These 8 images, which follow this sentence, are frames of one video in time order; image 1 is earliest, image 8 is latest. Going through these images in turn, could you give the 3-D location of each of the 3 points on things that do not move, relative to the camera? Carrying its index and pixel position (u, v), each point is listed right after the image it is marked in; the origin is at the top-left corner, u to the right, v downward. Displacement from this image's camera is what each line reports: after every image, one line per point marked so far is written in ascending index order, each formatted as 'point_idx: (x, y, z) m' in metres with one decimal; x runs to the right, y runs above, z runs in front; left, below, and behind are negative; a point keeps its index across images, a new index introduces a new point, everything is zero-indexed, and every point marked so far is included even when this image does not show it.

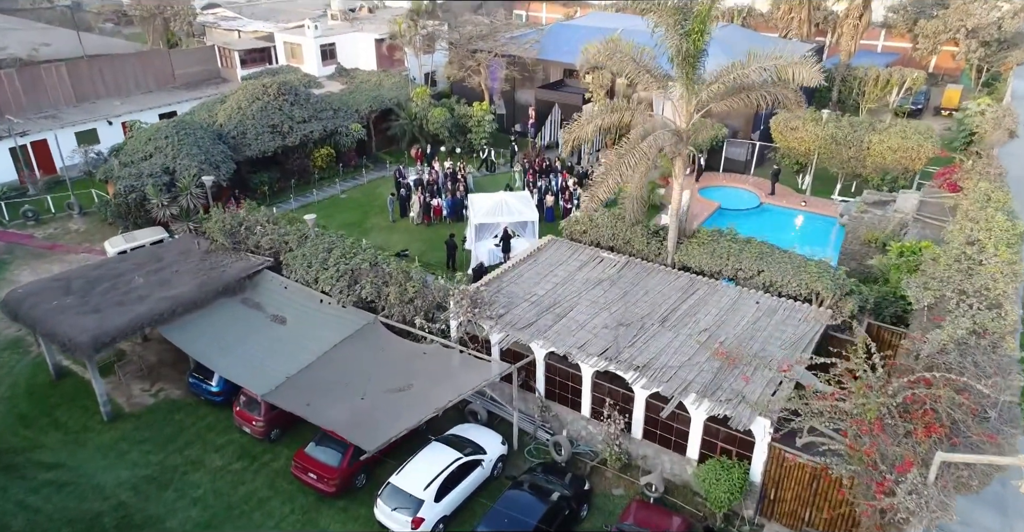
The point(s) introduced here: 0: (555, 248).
0: (+1.2, +0.5, +18.8) m
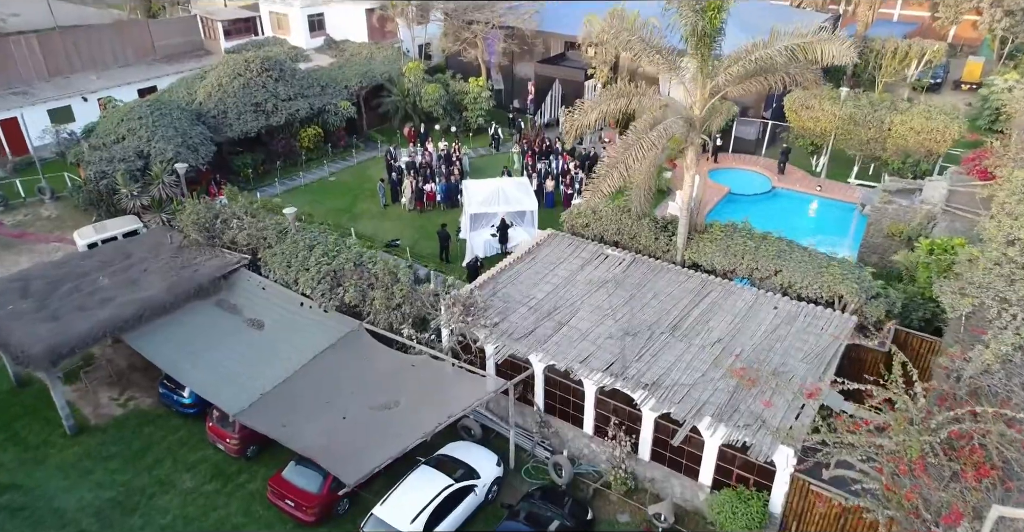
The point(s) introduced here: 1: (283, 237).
0: (+1.1, +0.6, +17.4) m
1: (-5.8, +0.7, +17.0) m
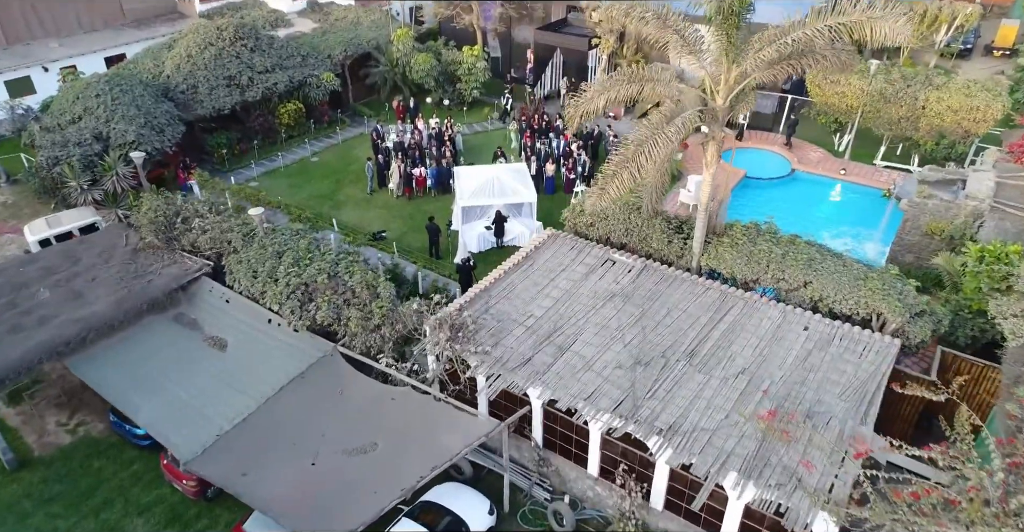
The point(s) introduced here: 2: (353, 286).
0: (+1.0, +0.4, +15.5) m
1: (-5.9, +0.6, +15.1) m
2: (-3.2, -0.4, +13.6) m
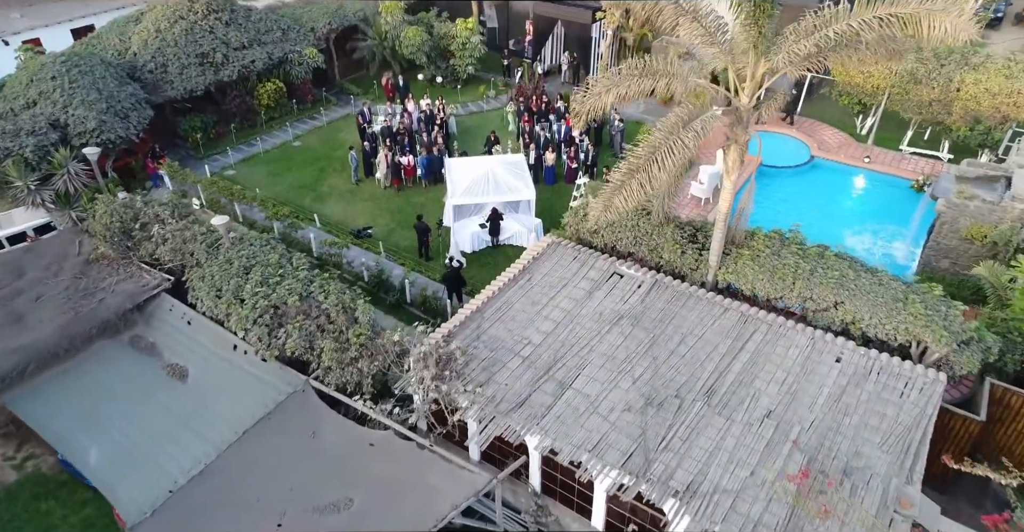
0: (+0.9, +0.2, +13.9) m
1: (-6.0, +0.3, +13.5) m
2: (-3.3, -0.8, +12.1) m
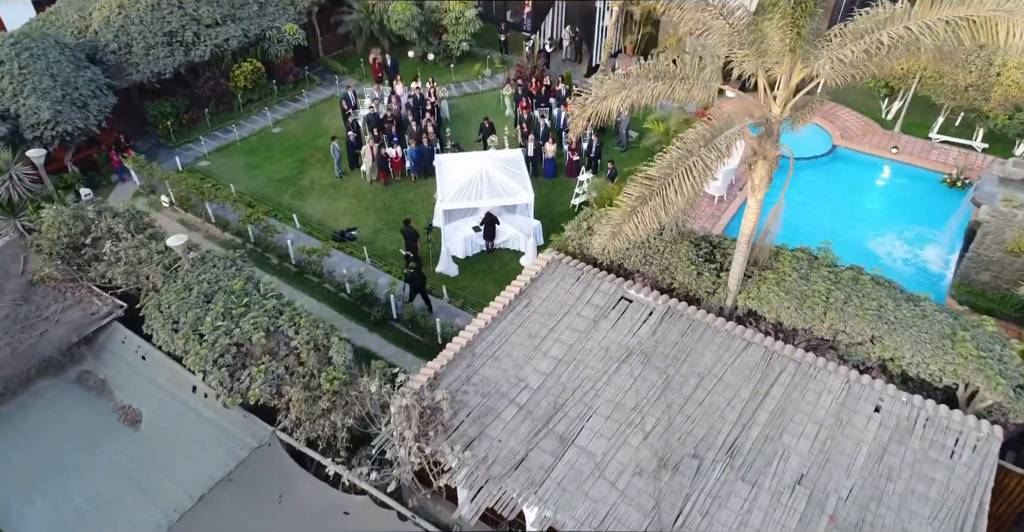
0: (+0.8, -0.2, +12.5) m
1: (-6.1, -0.1, +12.0) m
2: (-3.4, -1.3, +10.7) m
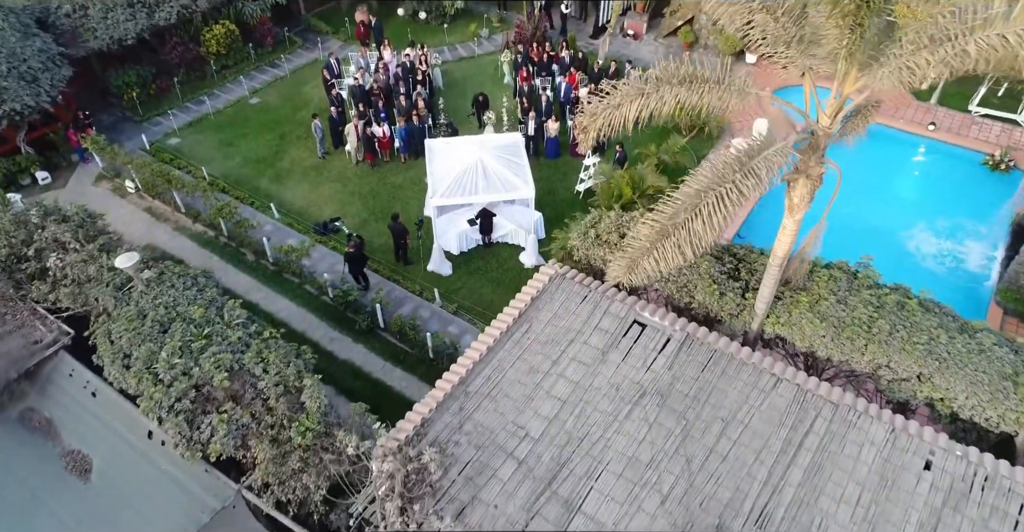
0: (+0.8, -0.5, +11.0) m
1: (-6.1, -0.5, +10.6) m
2: (-3.4, -1.7, +9.3) m
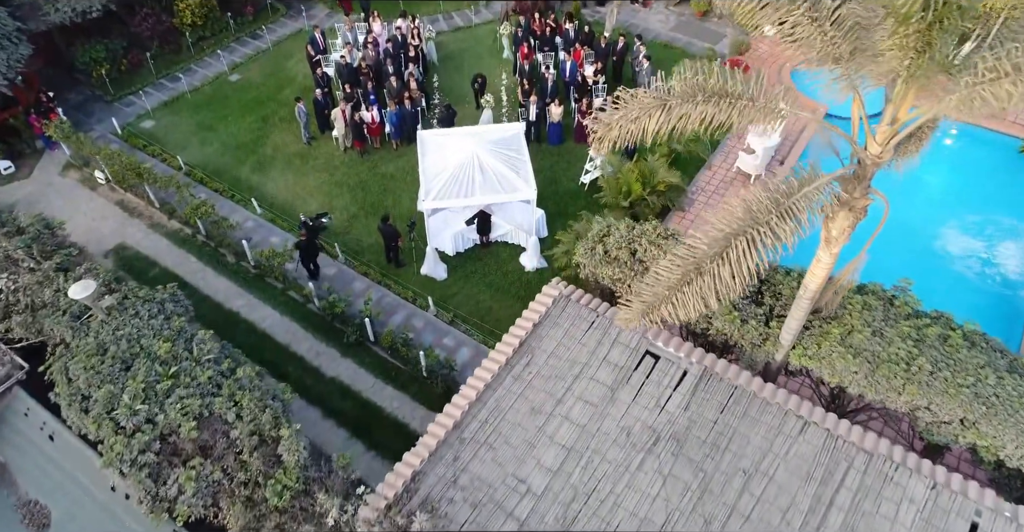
0: (+0.8, -0.8, +10.0) m
1: (-6.1, -0.8, +9.6) m
2: (-3.4, -2.2, +8.4) m
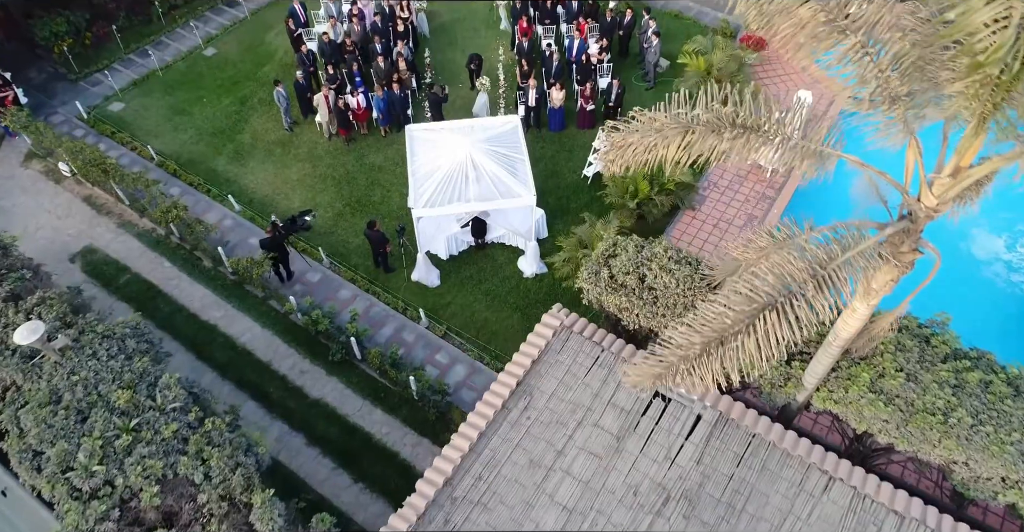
0: (+0.7, -1.3, +9.1) m
1: (-6.1, -1.3, +8.7) m
2: (-3.5, -2.7, +7.6) m
